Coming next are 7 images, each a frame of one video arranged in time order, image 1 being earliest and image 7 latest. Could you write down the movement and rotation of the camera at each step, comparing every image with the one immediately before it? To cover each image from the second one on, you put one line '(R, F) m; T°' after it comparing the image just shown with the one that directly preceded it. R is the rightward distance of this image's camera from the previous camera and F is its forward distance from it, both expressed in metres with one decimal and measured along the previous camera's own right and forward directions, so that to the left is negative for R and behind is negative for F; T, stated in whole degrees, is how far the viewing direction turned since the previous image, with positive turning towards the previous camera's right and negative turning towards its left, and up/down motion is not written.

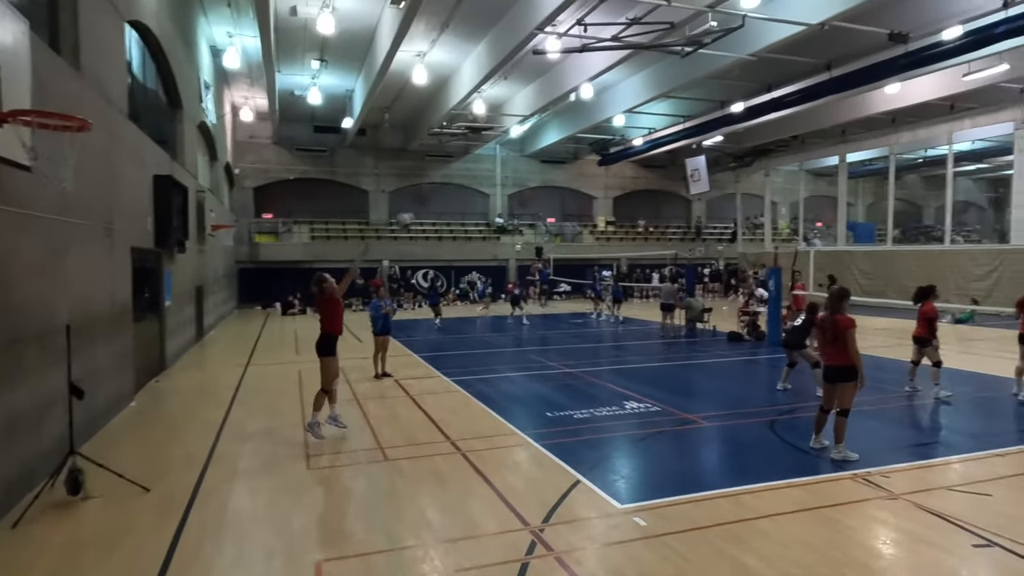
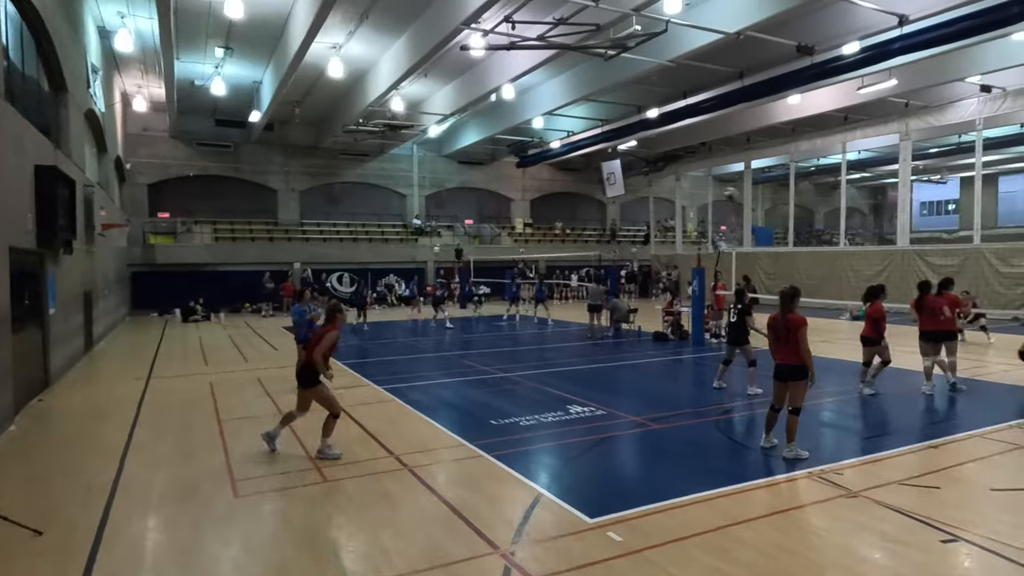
(-0.3, +0.3) m; +8°
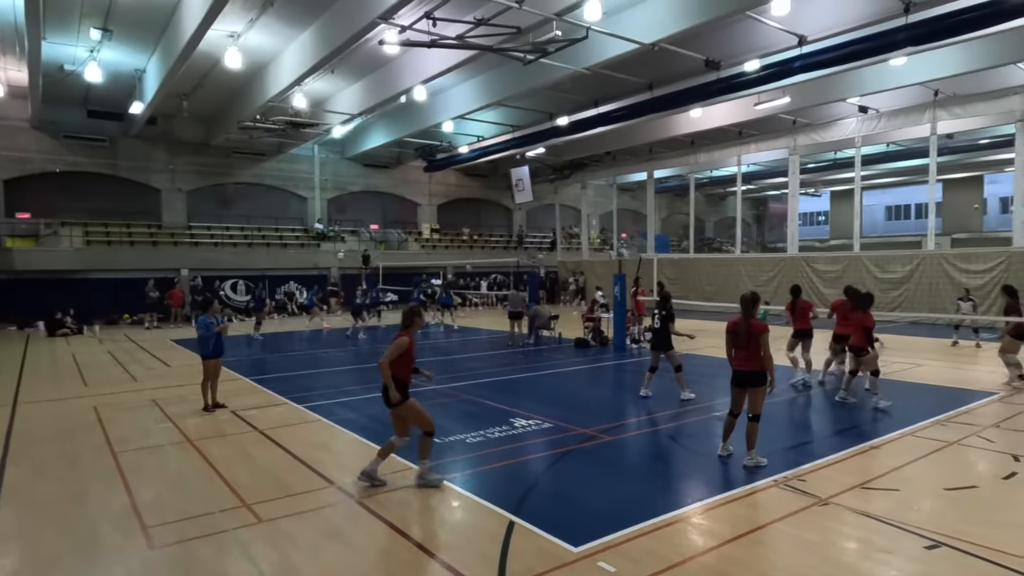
(-0.4, +0.4) m; +9°
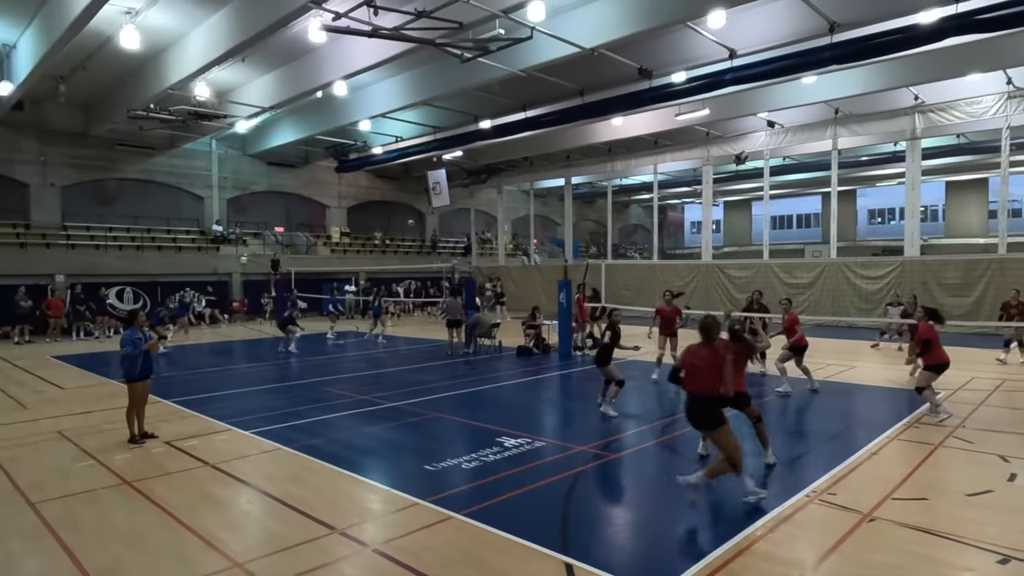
(-0.9, +0.6) m; +9°
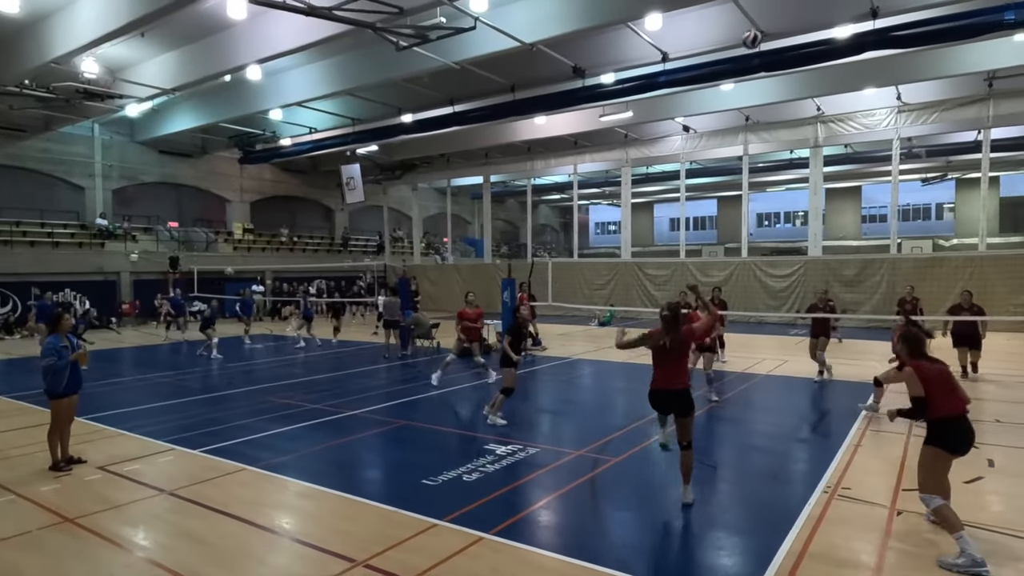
(-0.8, +0.4) m; +9°
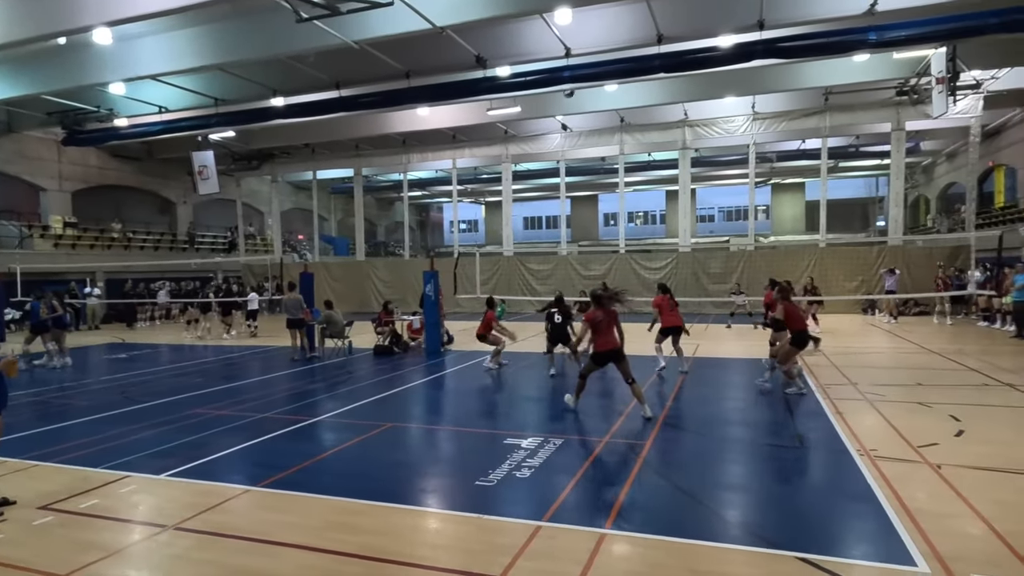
(-1.5, +0.6) m; +15°
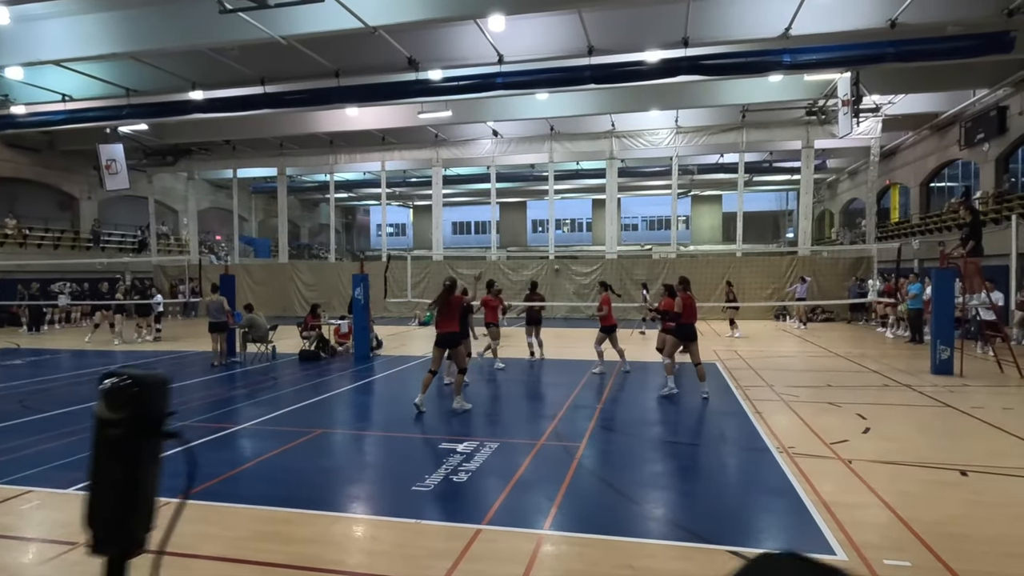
(-0.1, 0.0) m; +7°
